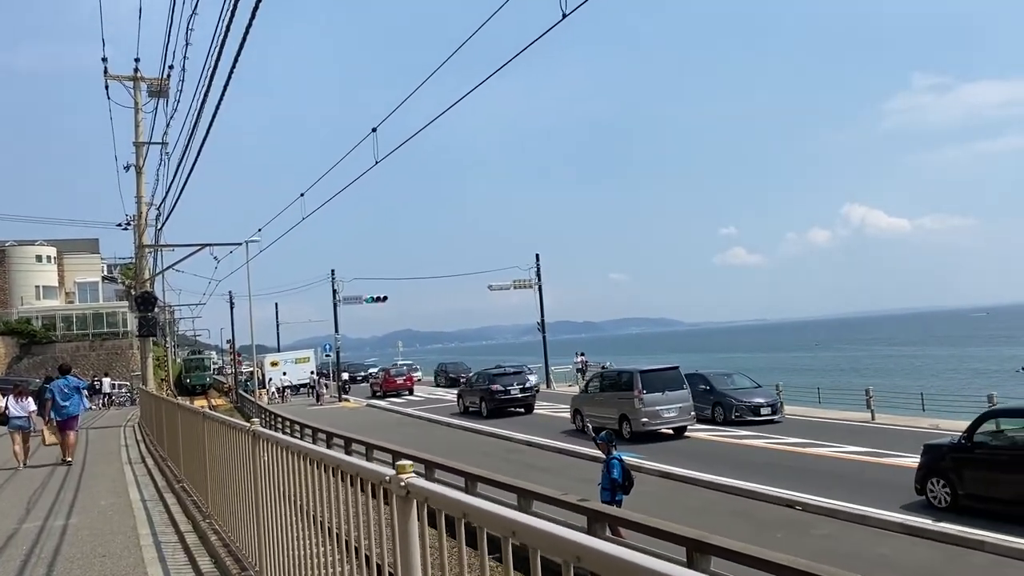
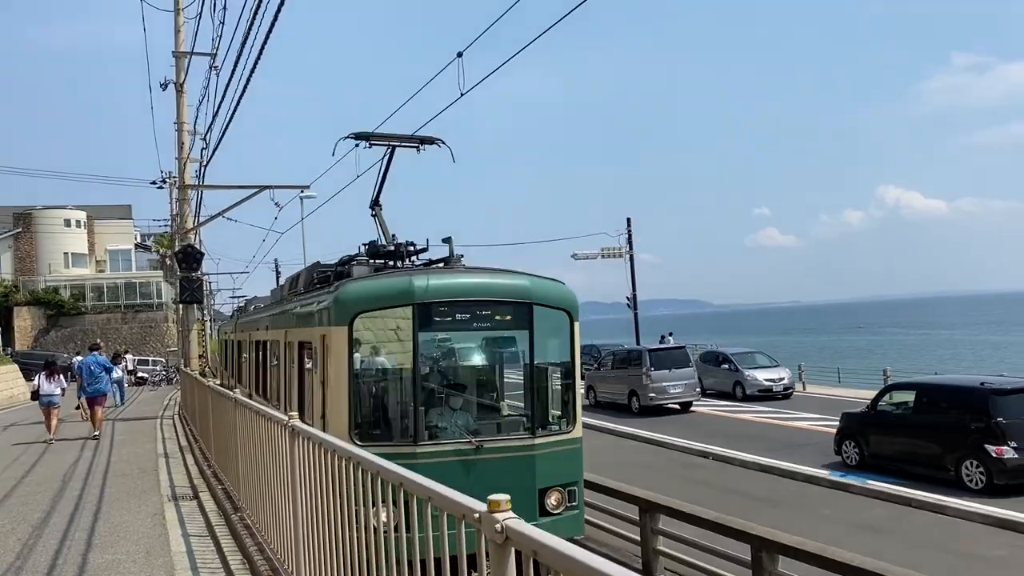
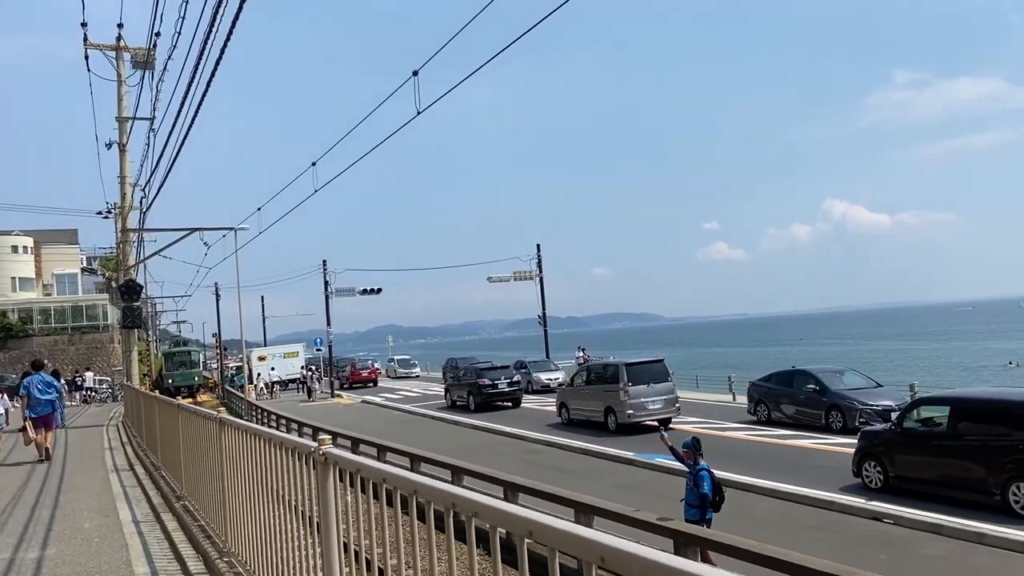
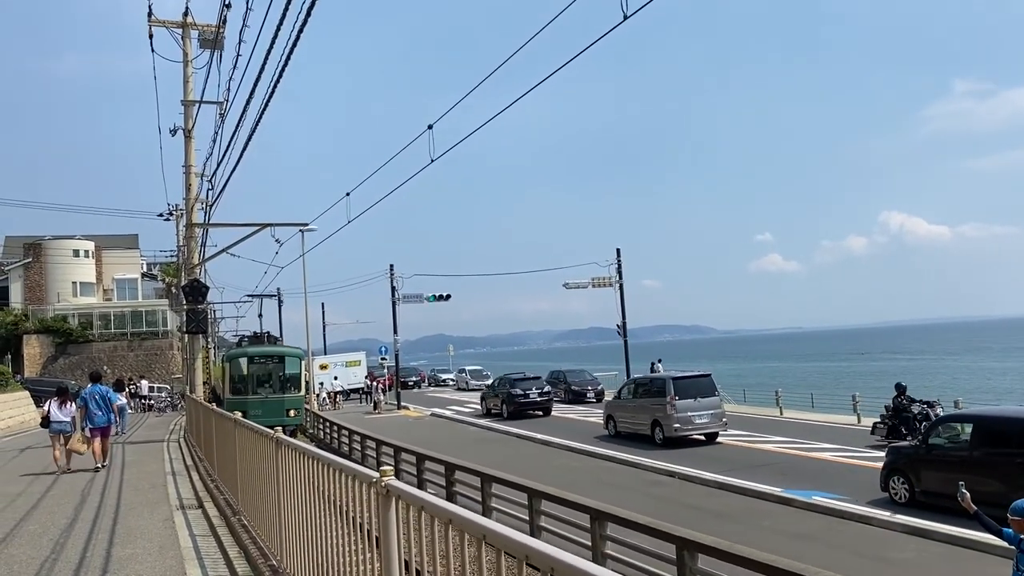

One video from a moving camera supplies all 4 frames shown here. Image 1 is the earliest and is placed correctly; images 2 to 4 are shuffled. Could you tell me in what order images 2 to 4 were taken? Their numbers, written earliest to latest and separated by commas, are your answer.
3, 4, 2
